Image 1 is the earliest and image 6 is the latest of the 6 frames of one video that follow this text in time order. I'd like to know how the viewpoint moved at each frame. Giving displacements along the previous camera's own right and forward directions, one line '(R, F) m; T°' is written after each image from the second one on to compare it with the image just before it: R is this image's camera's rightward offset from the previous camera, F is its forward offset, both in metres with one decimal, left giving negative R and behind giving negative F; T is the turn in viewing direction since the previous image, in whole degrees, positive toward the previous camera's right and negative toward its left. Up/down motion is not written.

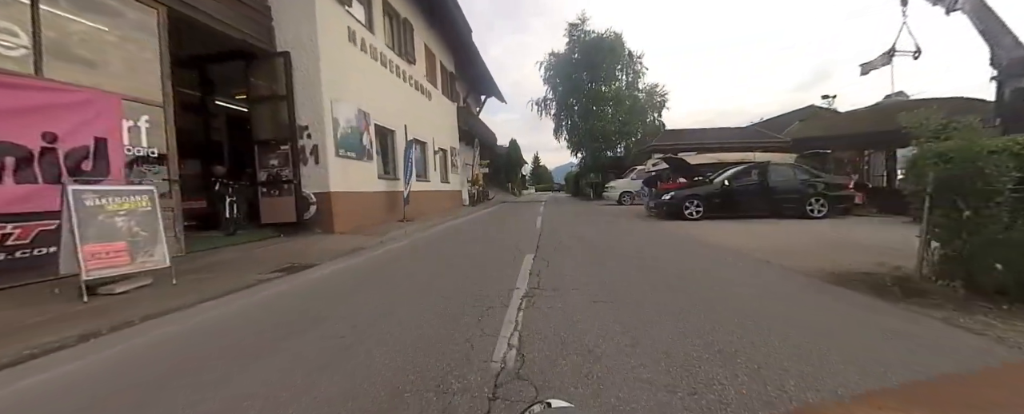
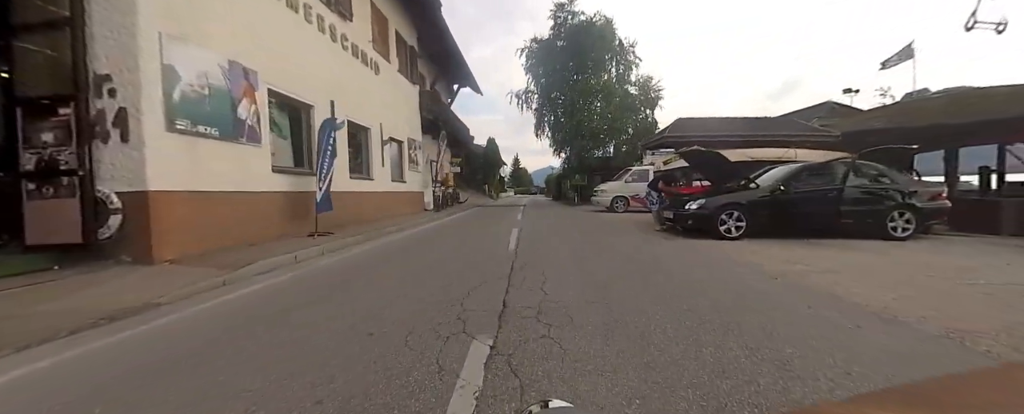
(+0.4, +3.8) m; +3°
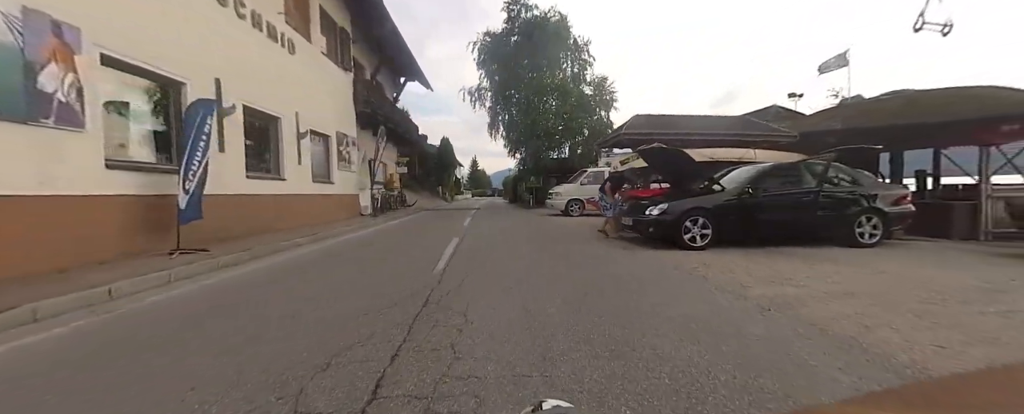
(+0.6, +1.5) m; +7°
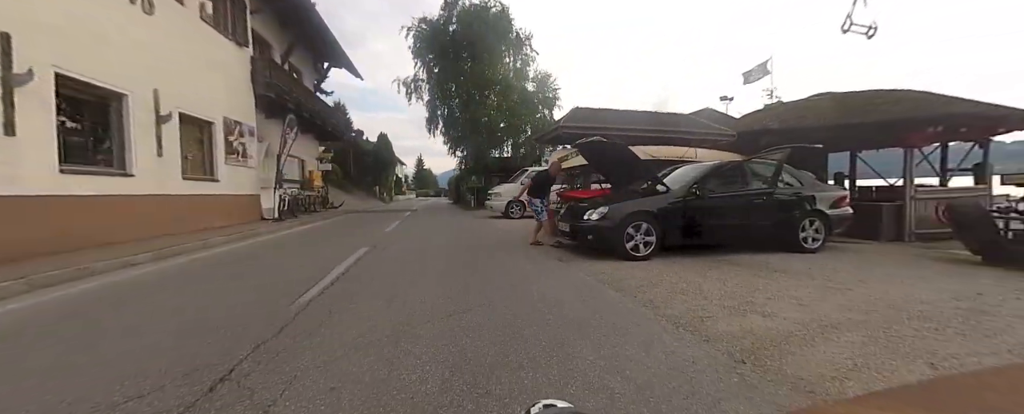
(+0.7, +1.4) m; +9°
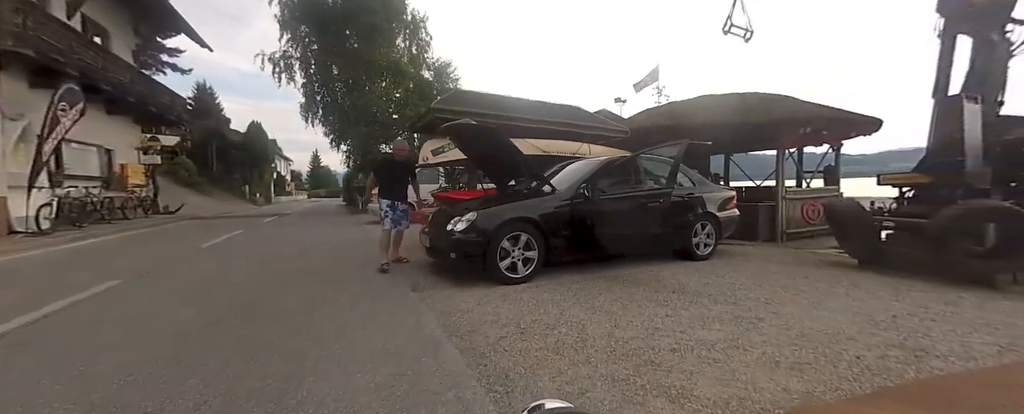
(+1.1, +1.6) m; +14°
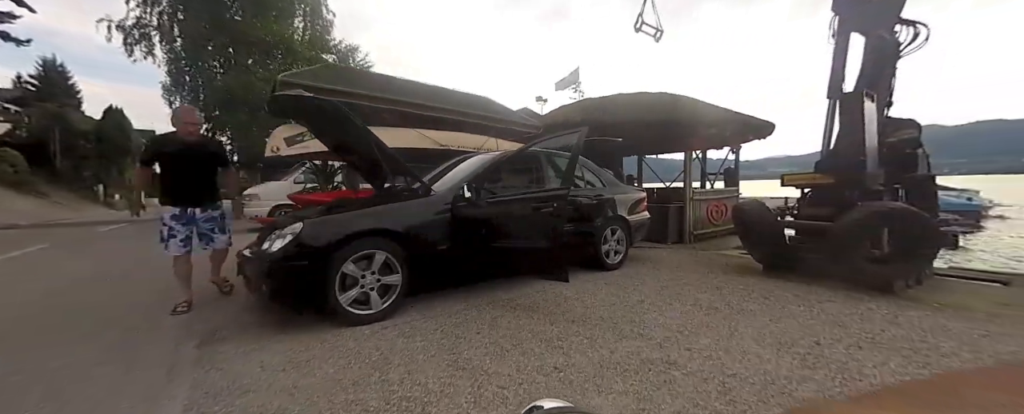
(+0.8, +1.0) m; +11°
